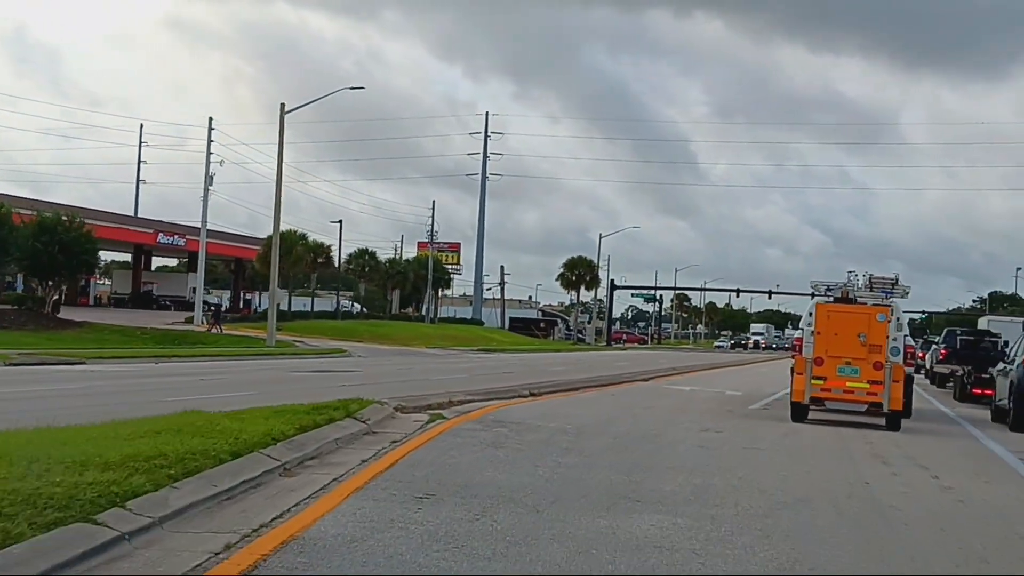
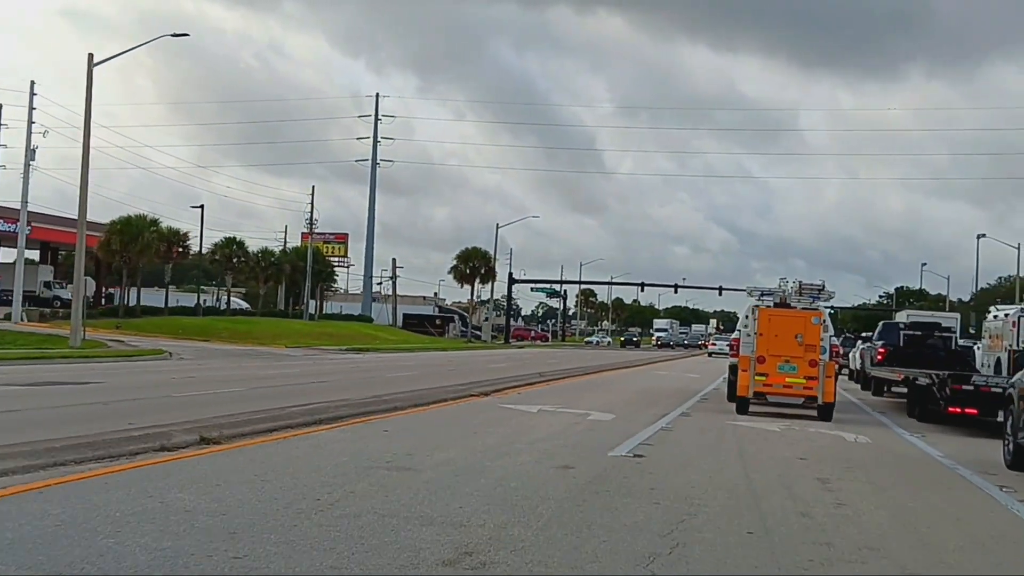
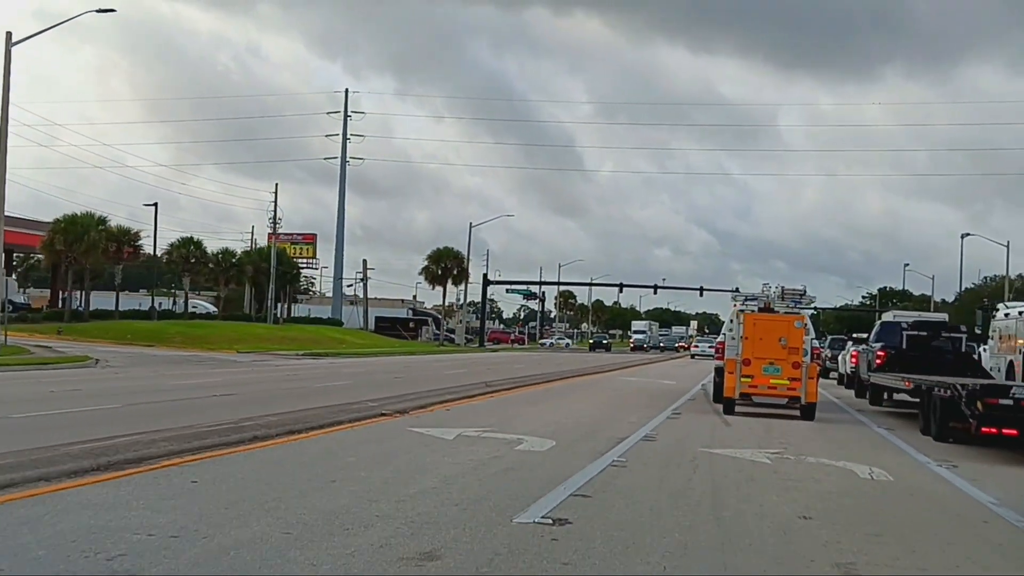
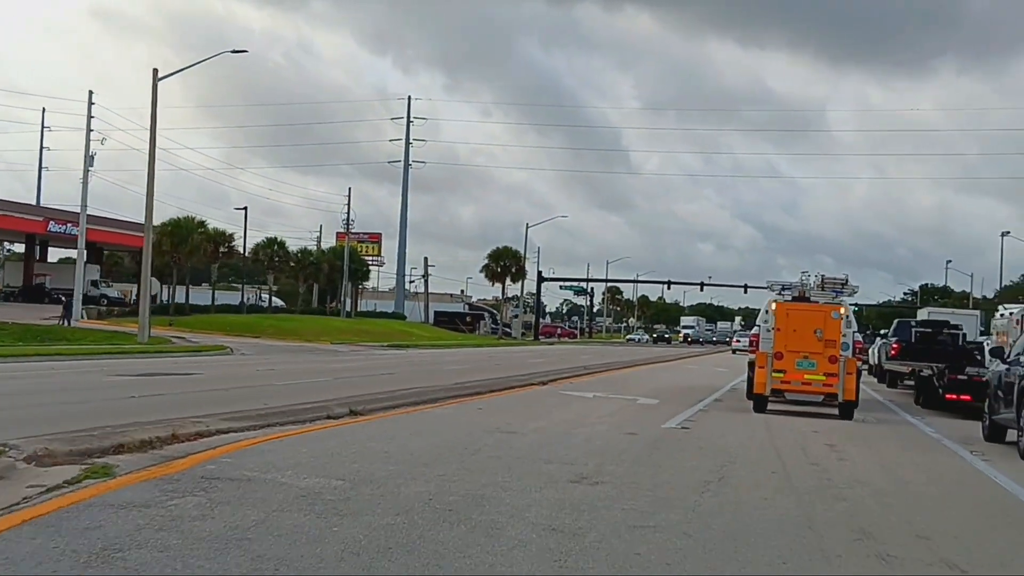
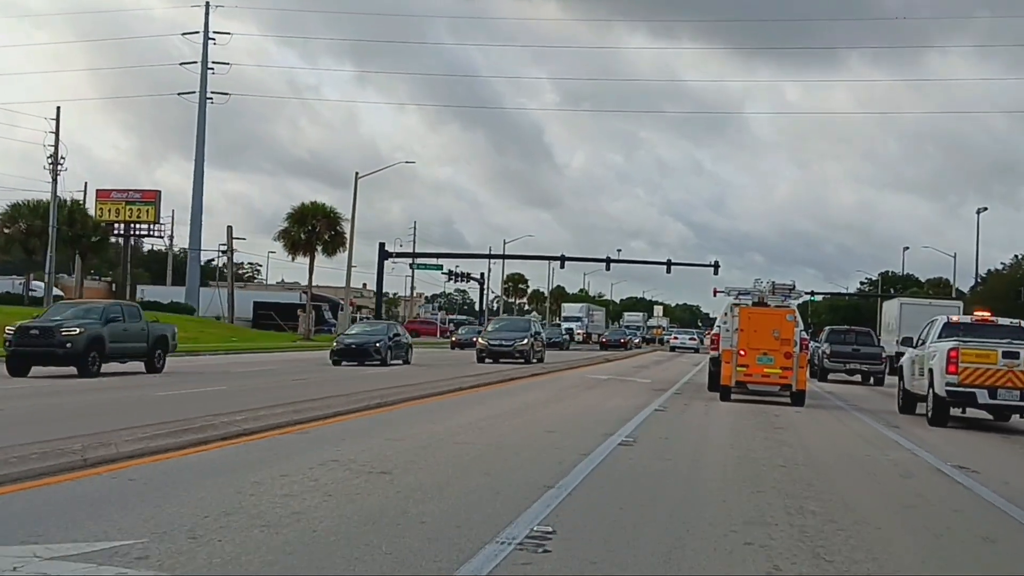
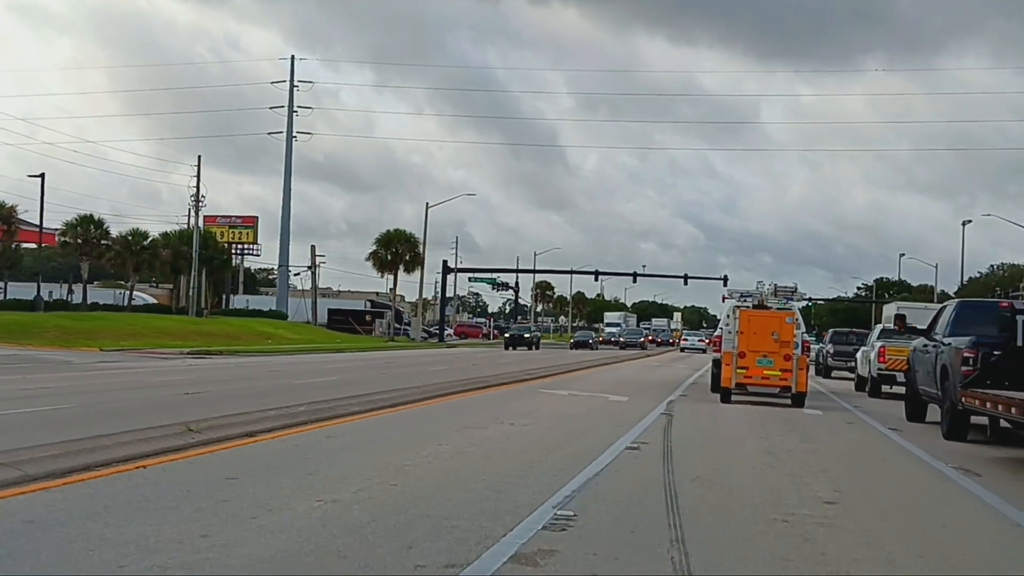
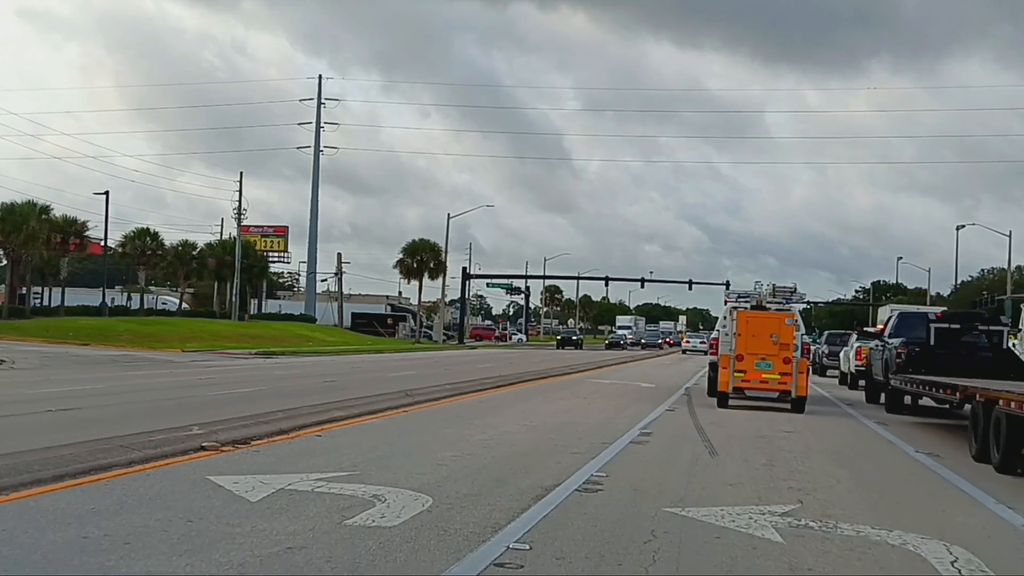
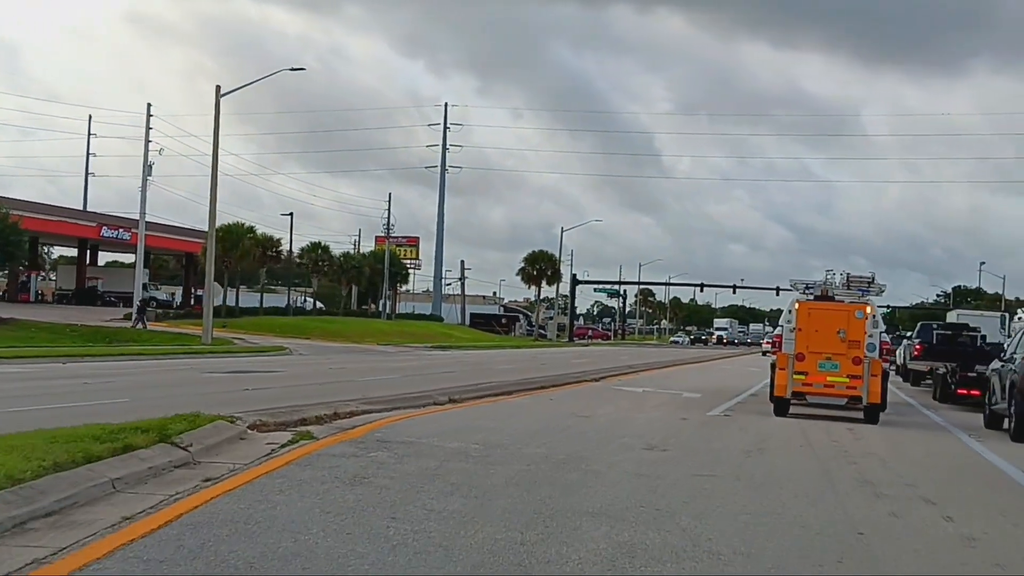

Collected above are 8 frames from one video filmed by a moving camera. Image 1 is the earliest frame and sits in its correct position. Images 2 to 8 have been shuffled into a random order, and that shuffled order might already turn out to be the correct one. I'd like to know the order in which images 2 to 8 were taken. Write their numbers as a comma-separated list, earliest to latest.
8, 4, 2, 3, 7, 6, 5
